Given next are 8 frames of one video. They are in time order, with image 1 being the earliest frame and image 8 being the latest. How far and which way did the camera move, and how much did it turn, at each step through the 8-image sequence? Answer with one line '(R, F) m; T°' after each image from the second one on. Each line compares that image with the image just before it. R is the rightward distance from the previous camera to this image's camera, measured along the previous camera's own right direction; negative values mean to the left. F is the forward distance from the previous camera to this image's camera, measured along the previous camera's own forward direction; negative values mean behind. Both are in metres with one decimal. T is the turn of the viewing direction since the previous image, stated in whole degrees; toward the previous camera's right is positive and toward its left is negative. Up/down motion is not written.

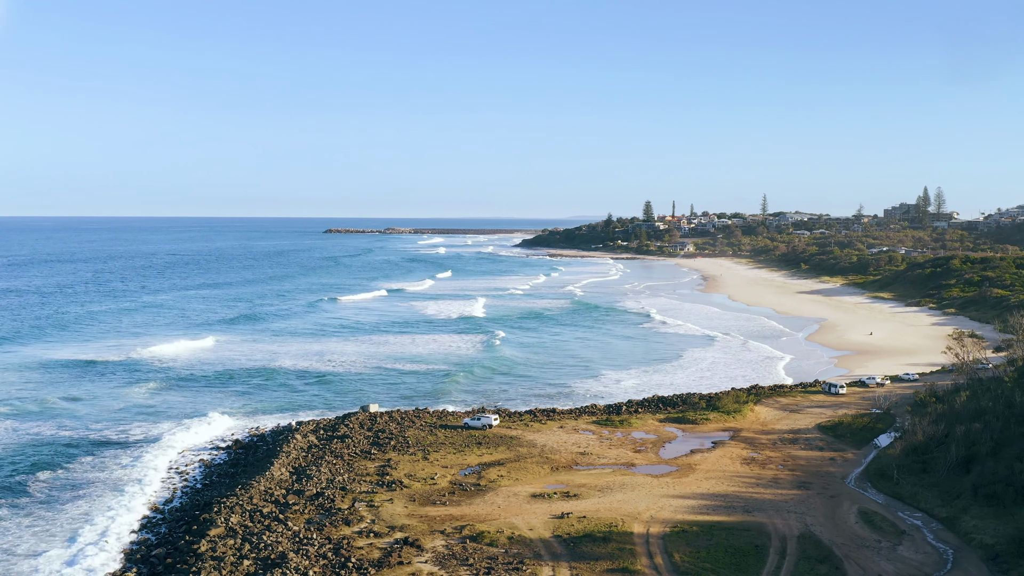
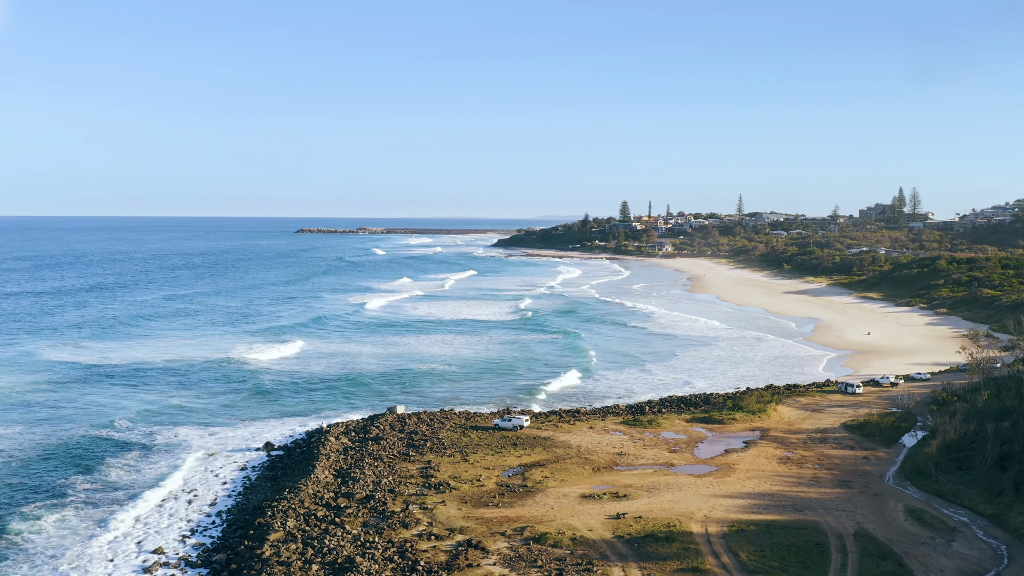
(-1.8, 0.0) m; +2°
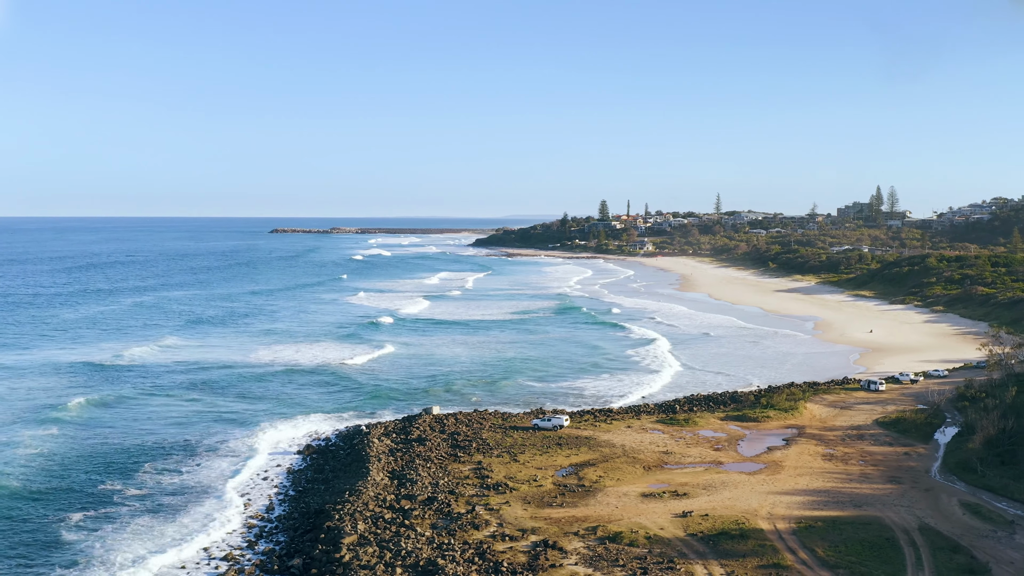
(-2.1, 0.0) m; +2°
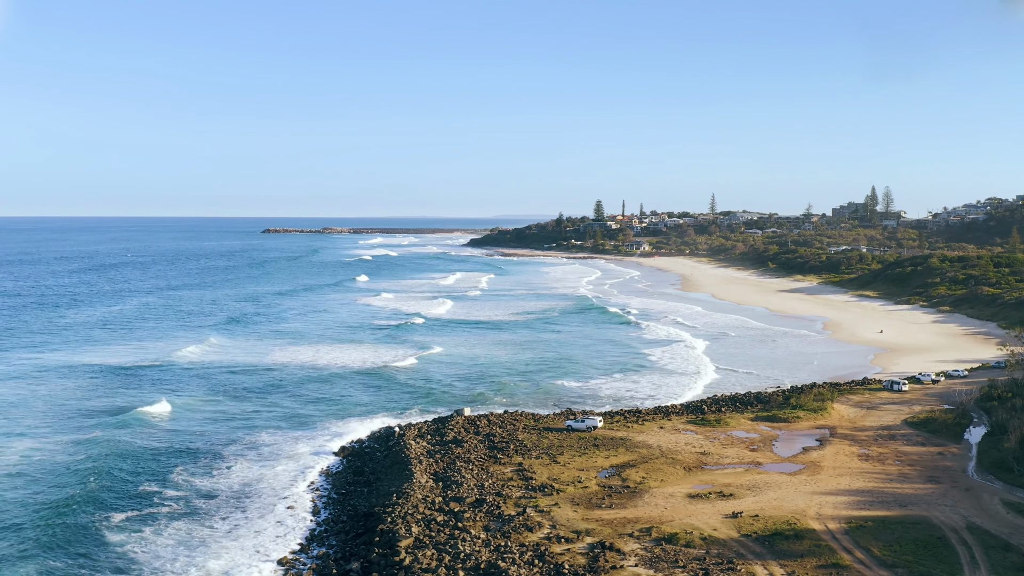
(-1.4, -0.1) m; +1°
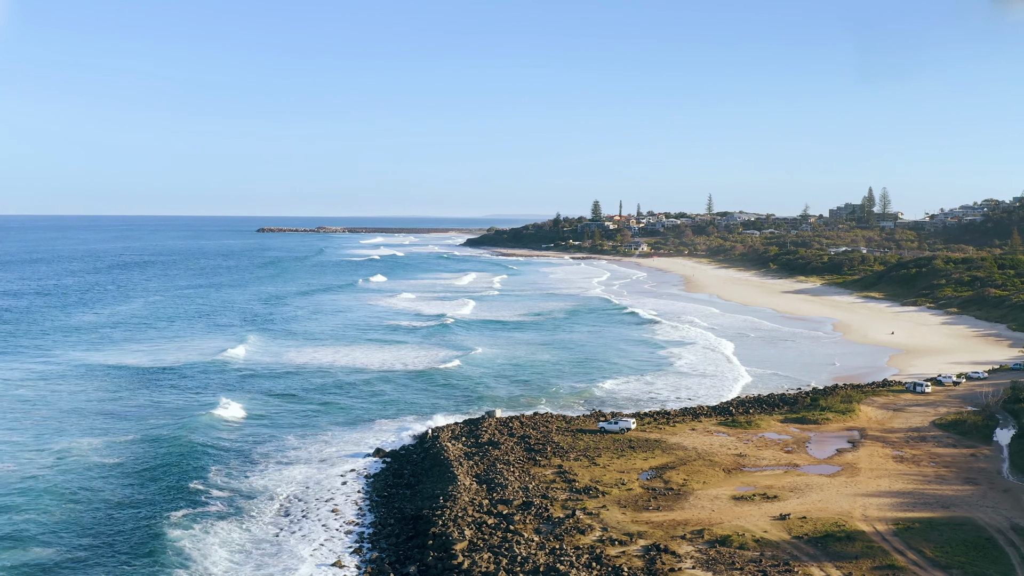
(-1.3, -0.1) m; 0°
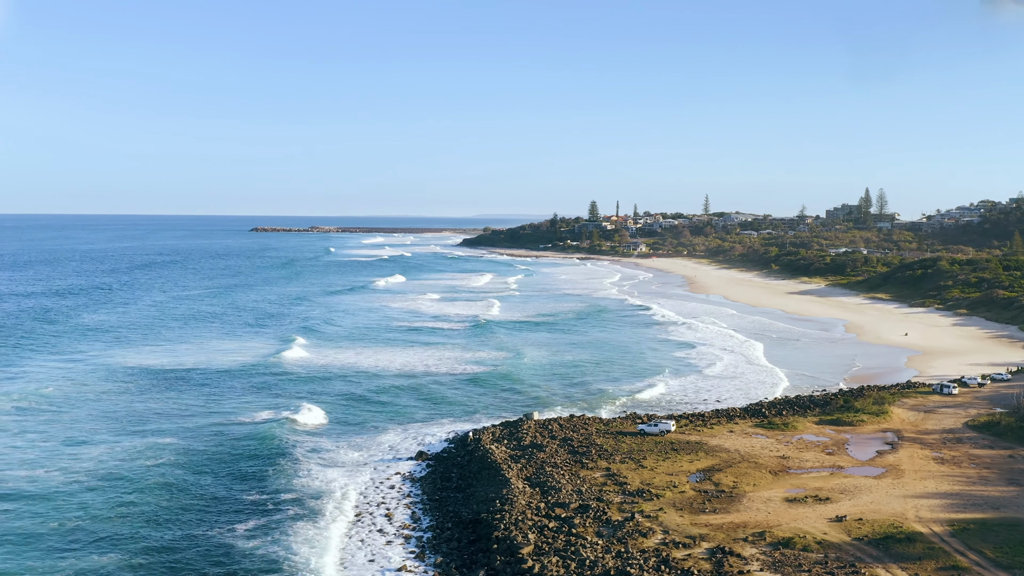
(-1.6, -0.2) m; 0°
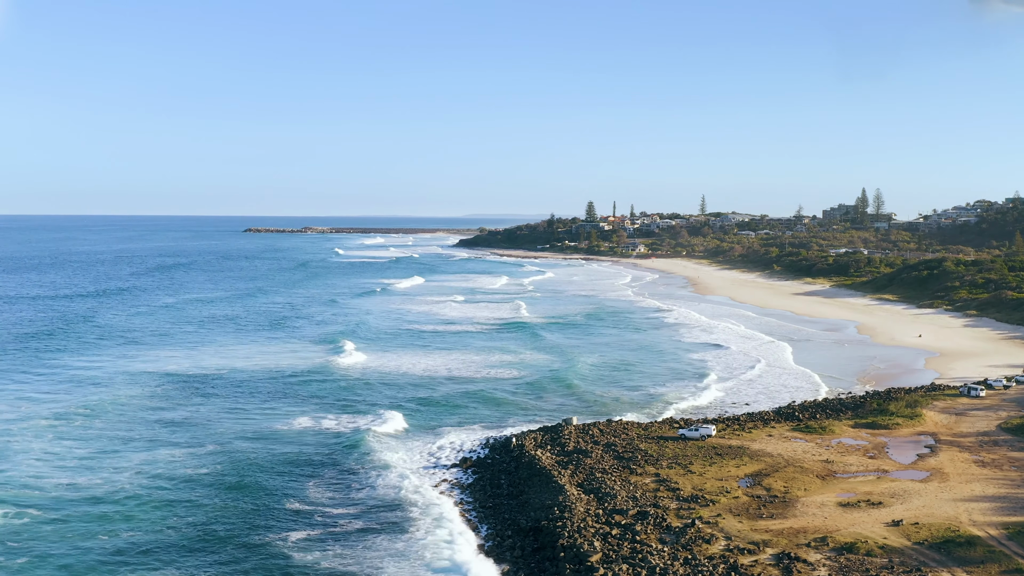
(-1.6, -0.2) m; 0°
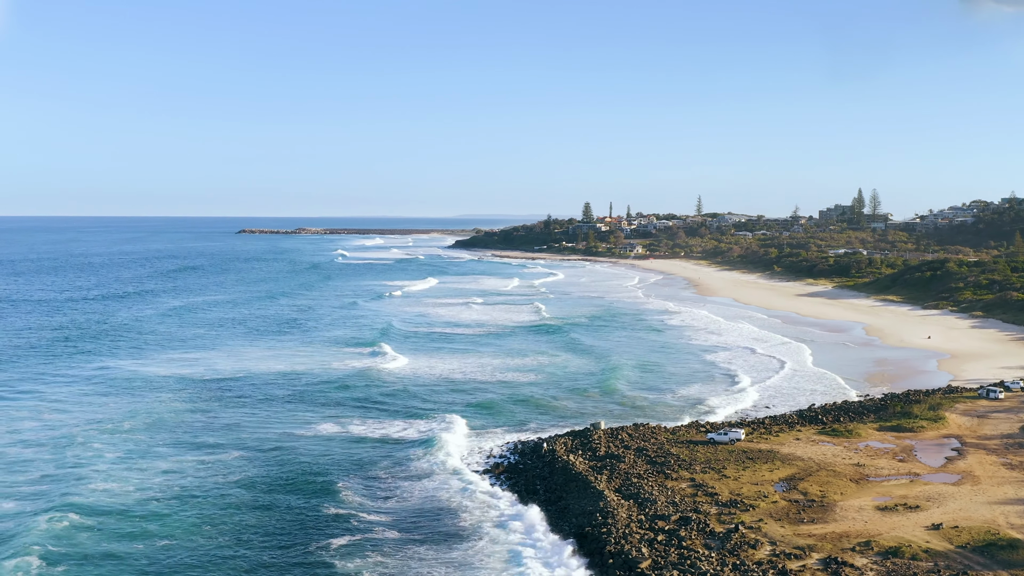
(-1.2, -0.2) m; 0°
